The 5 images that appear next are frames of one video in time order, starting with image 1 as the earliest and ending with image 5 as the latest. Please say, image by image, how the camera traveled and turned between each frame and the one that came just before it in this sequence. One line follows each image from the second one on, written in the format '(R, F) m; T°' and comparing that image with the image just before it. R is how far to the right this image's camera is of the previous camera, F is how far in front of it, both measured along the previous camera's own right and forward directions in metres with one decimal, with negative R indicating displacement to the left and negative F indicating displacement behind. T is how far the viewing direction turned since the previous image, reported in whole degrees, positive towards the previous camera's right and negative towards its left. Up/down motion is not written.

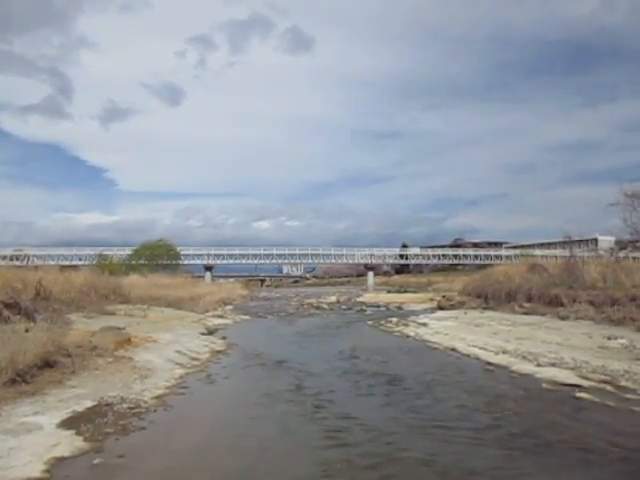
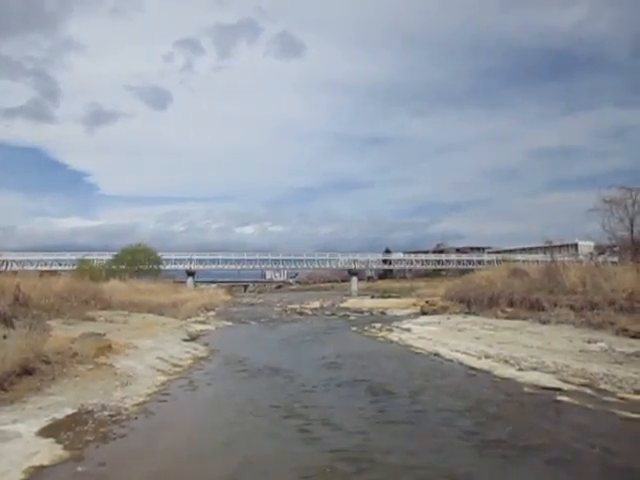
(+0.2, 0.0) m; +1°
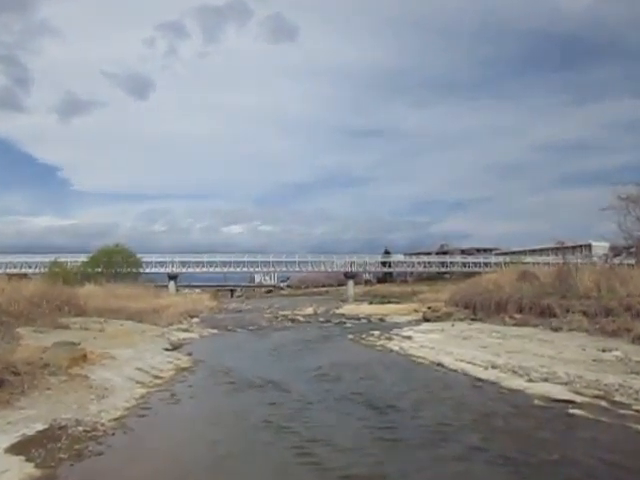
(+0.2, +2.2) m; 0°
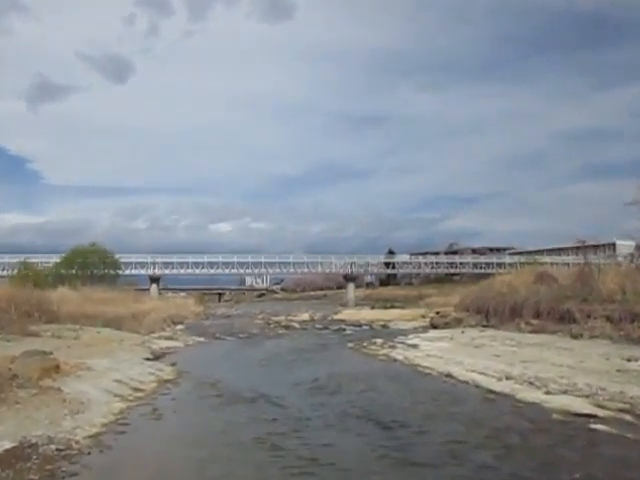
(+0.2, +2.4) m; 0°
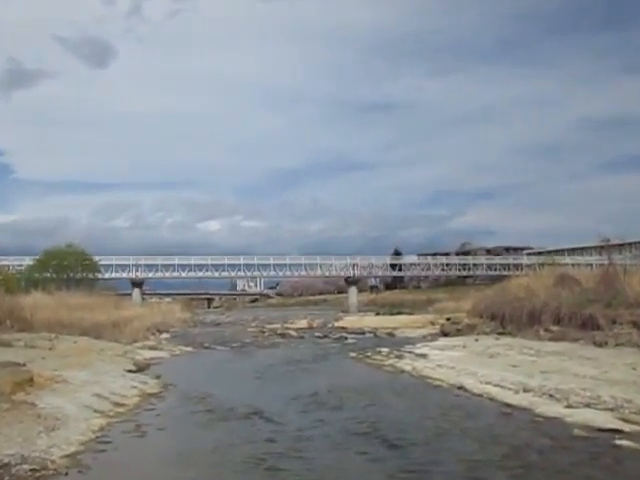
(+0.1, +2.1) m; 0°
